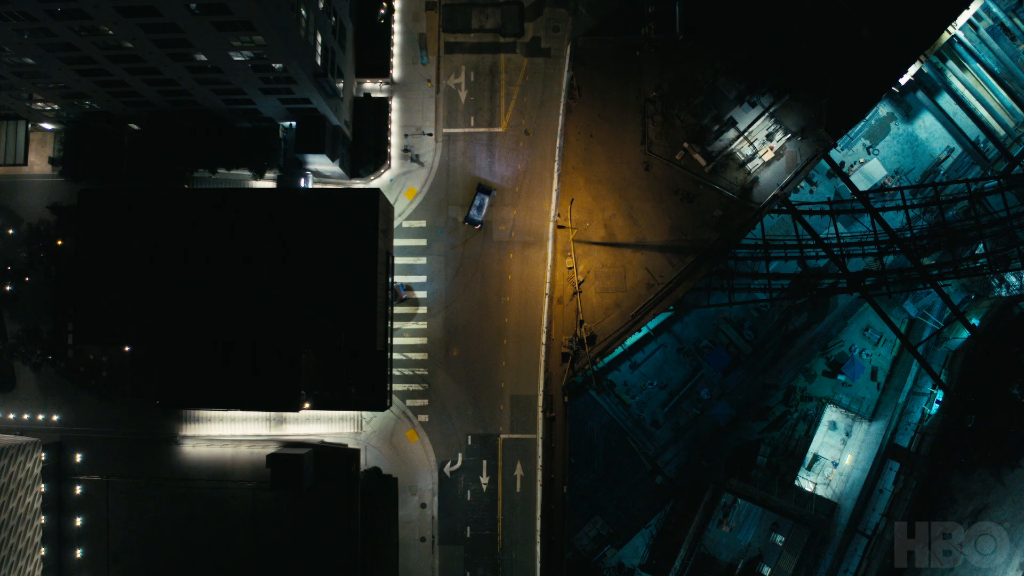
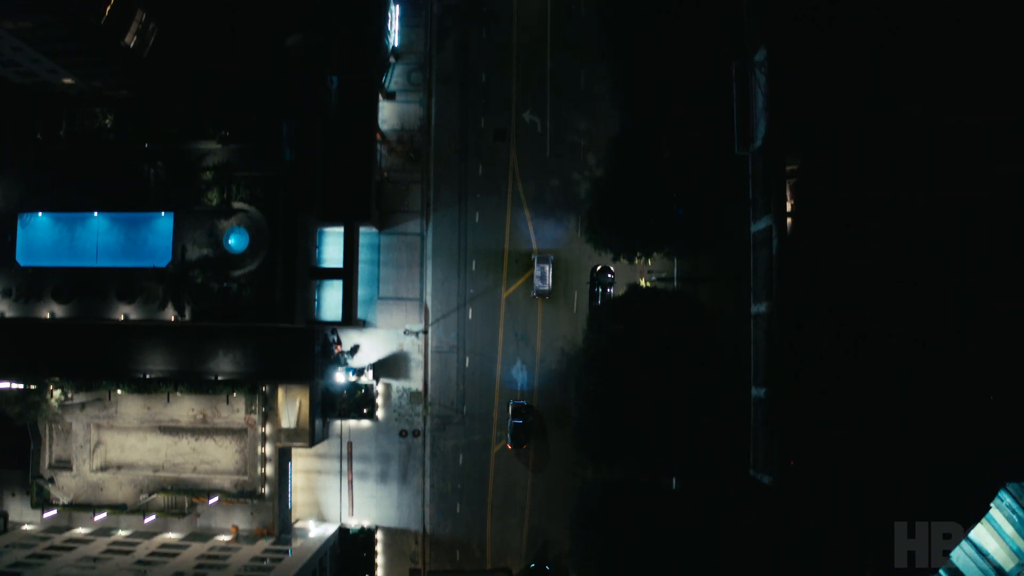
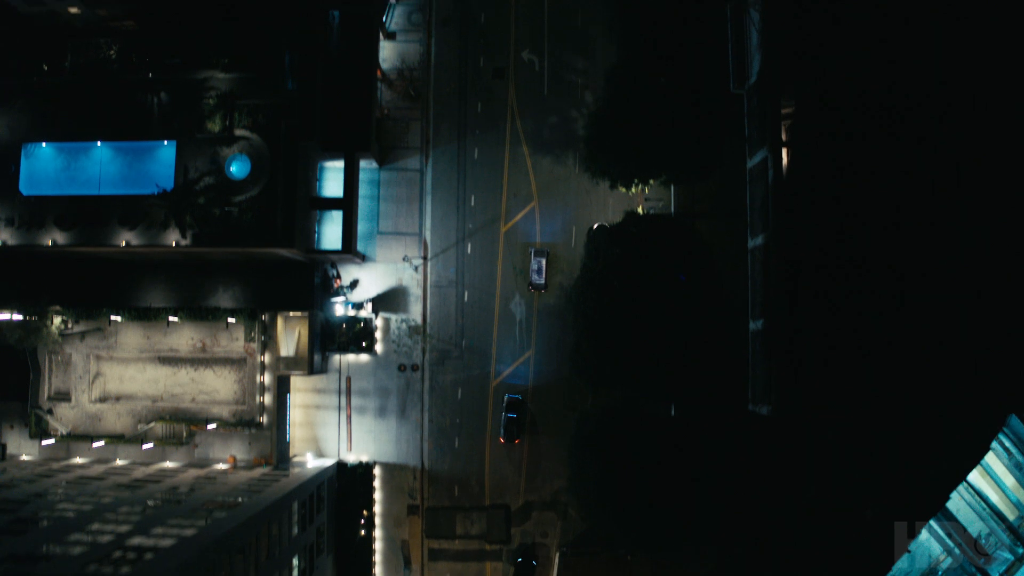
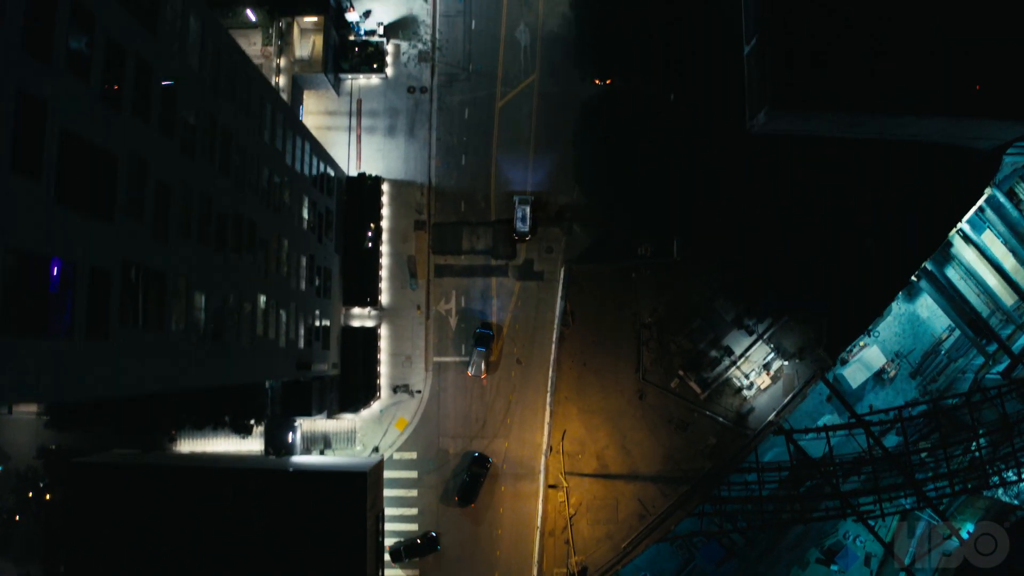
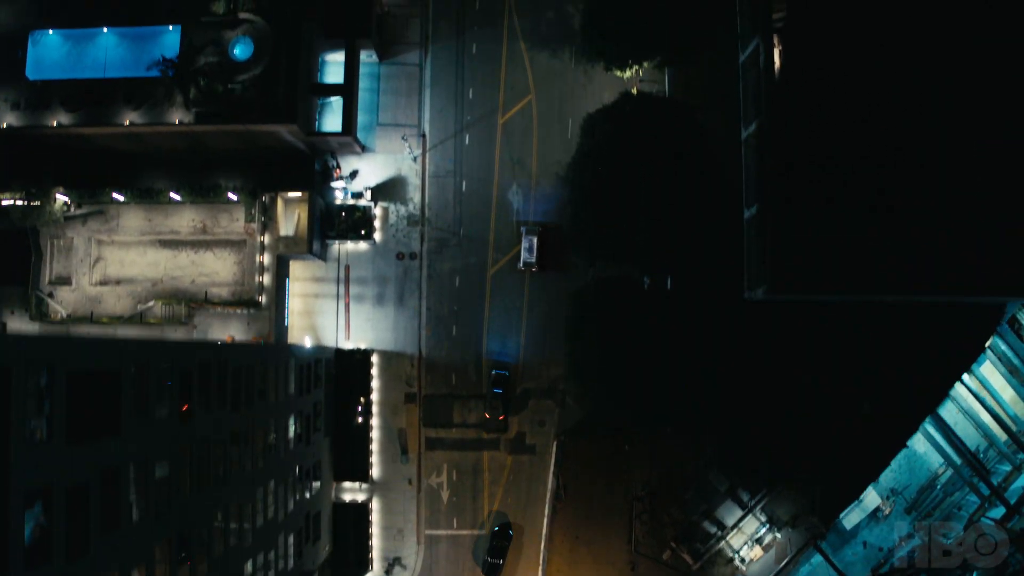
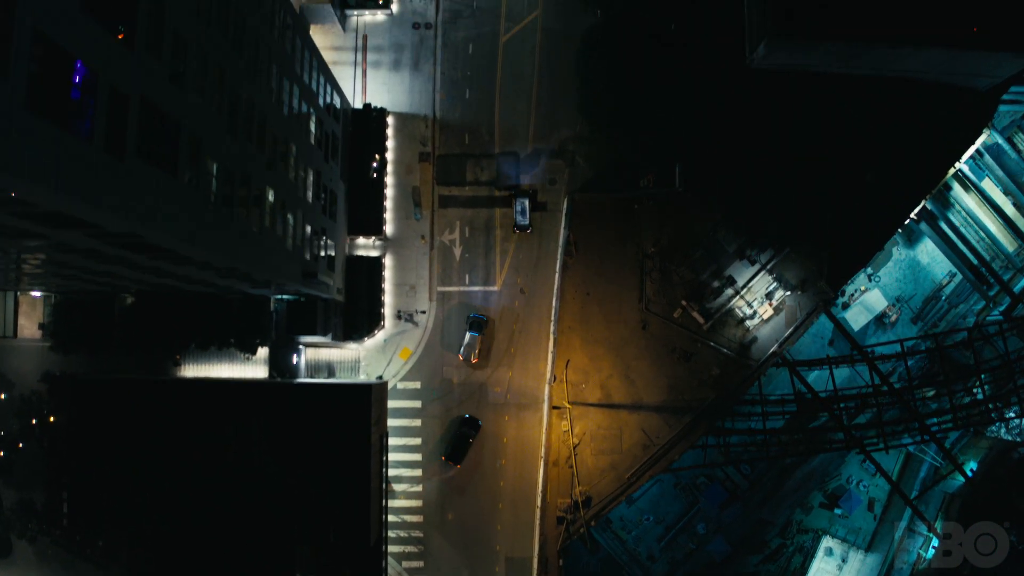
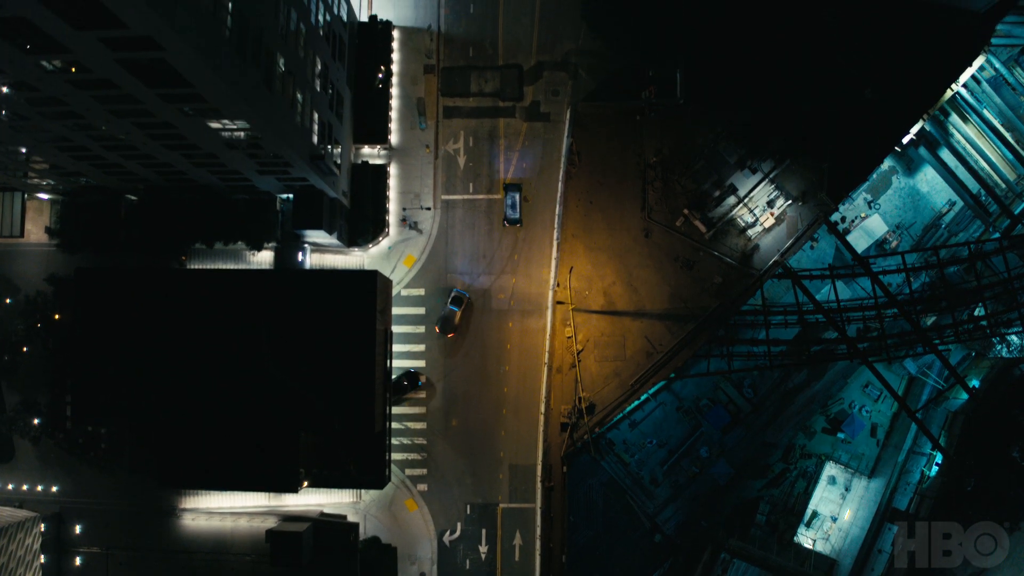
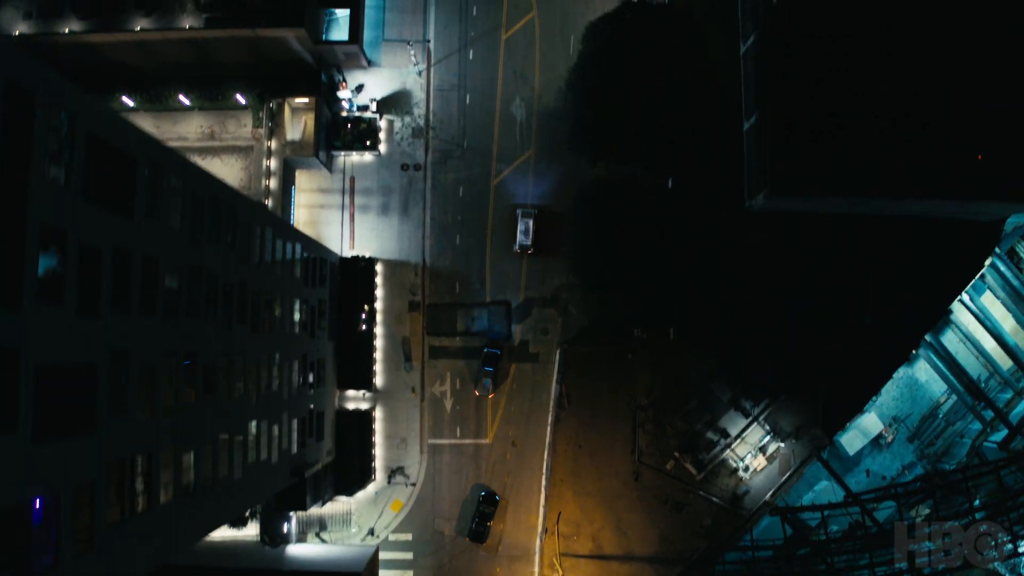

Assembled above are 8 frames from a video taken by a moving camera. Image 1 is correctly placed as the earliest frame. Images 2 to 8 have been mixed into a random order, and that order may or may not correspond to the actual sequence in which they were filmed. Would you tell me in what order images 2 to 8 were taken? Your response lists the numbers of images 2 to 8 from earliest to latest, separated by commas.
7, 6, 4, 8, 5, 3, 2
